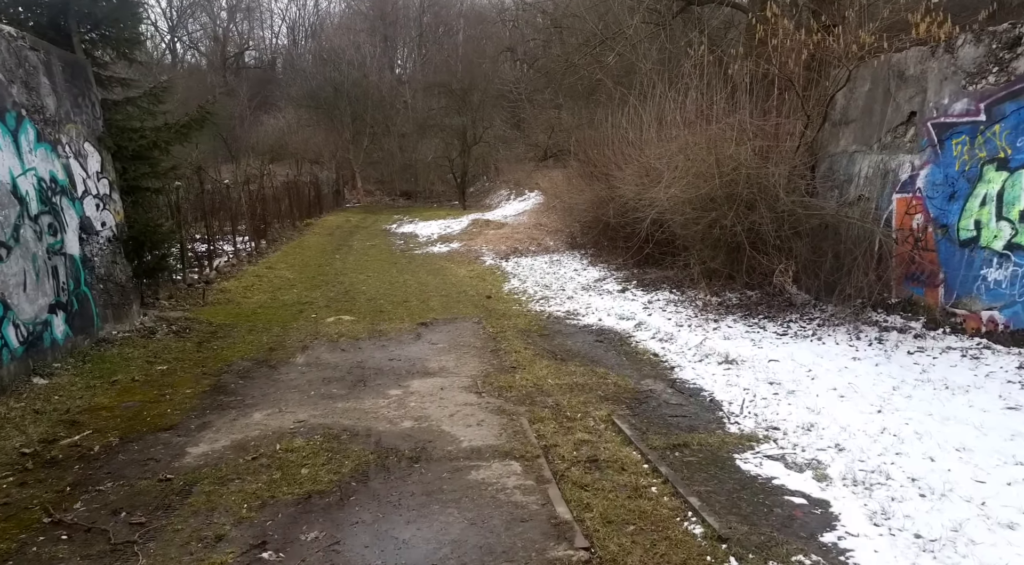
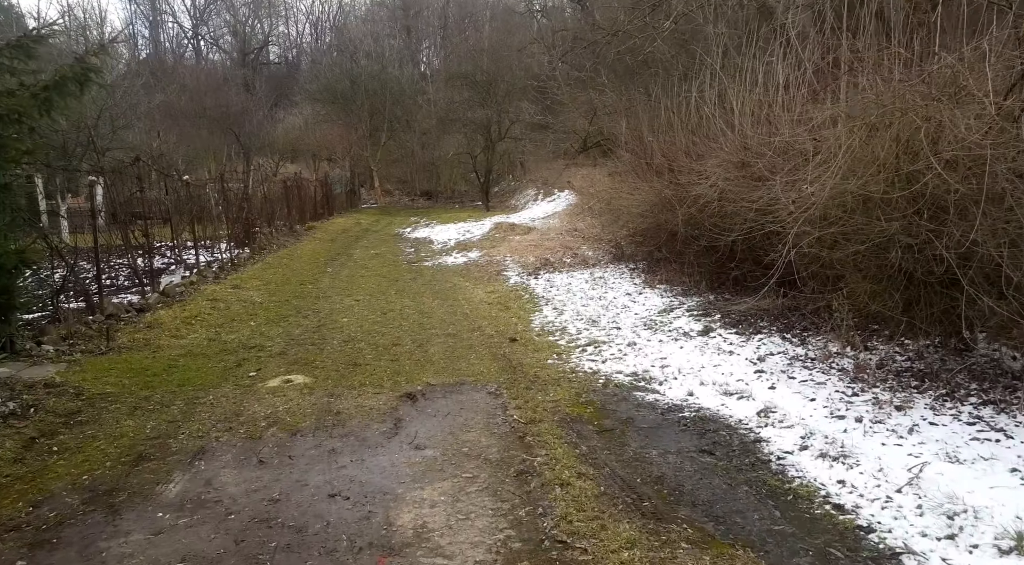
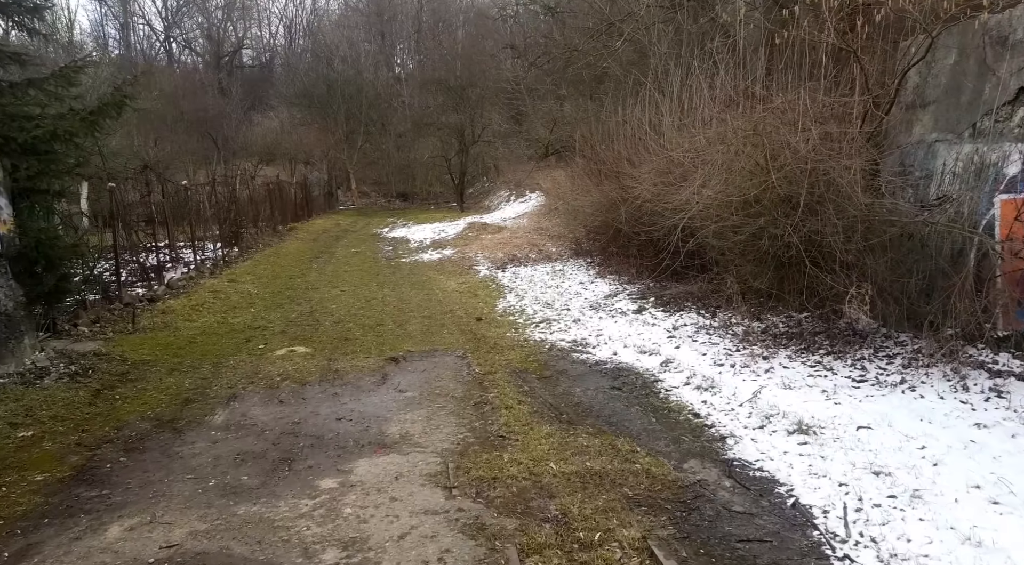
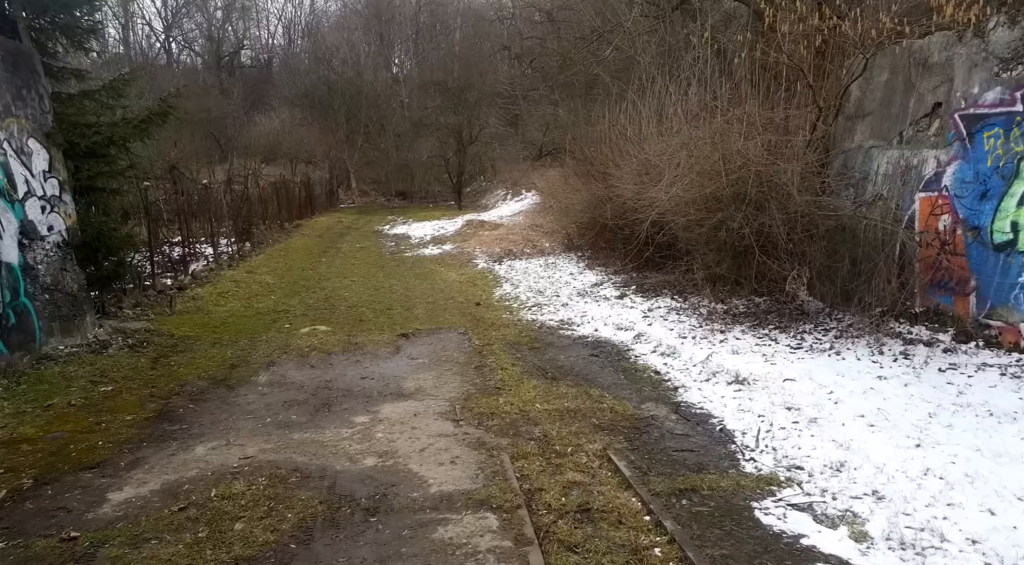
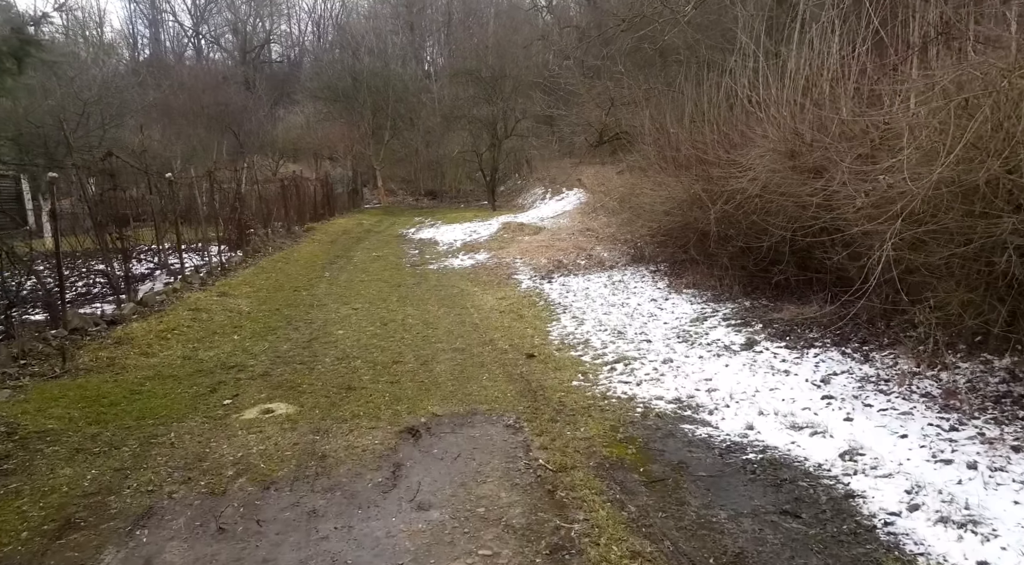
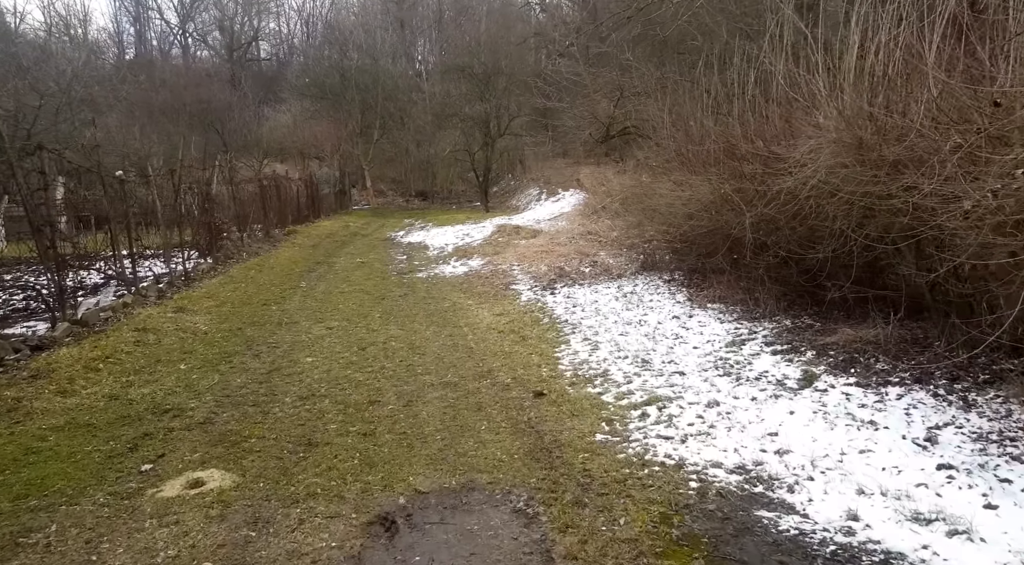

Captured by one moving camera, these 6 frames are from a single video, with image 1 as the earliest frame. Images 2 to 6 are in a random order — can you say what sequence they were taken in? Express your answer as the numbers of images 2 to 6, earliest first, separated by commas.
4, 3, 2, 5, 6
